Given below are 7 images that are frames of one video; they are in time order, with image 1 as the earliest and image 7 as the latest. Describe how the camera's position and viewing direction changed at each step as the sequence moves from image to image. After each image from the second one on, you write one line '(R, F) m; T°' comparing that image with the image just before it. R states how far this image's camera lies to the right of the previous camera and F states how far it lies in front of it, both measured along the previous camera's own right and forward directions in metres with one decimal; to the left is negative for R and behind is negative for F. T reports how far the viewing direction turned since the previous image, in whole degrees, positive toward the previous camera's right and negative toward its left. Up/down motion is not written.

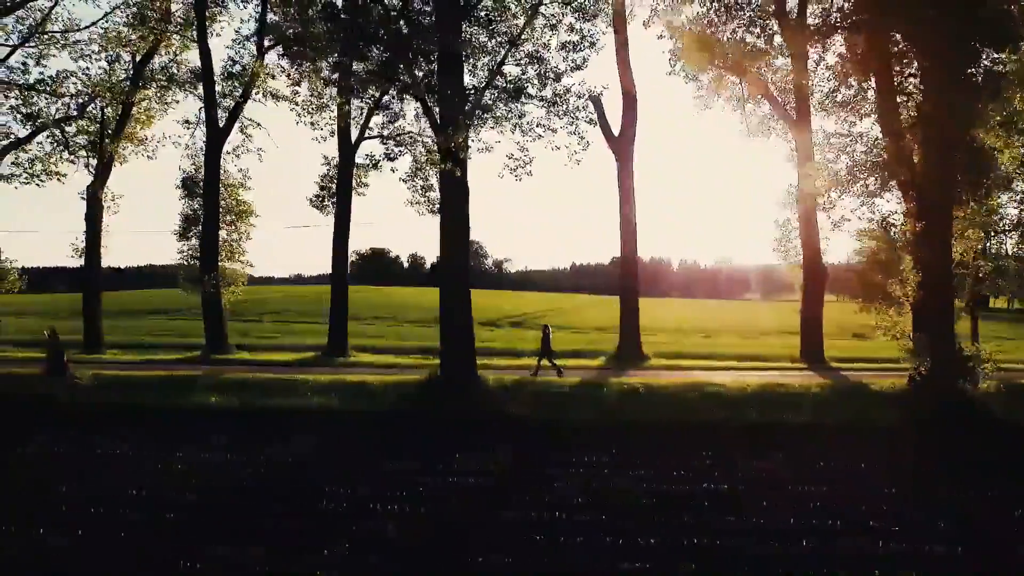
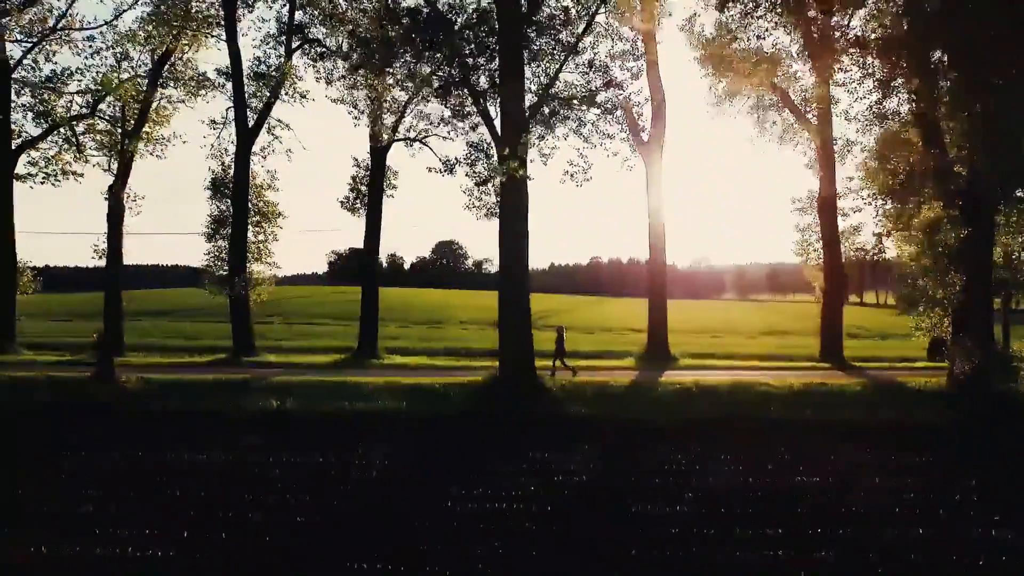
(-0.4, 0.0) m; +2°
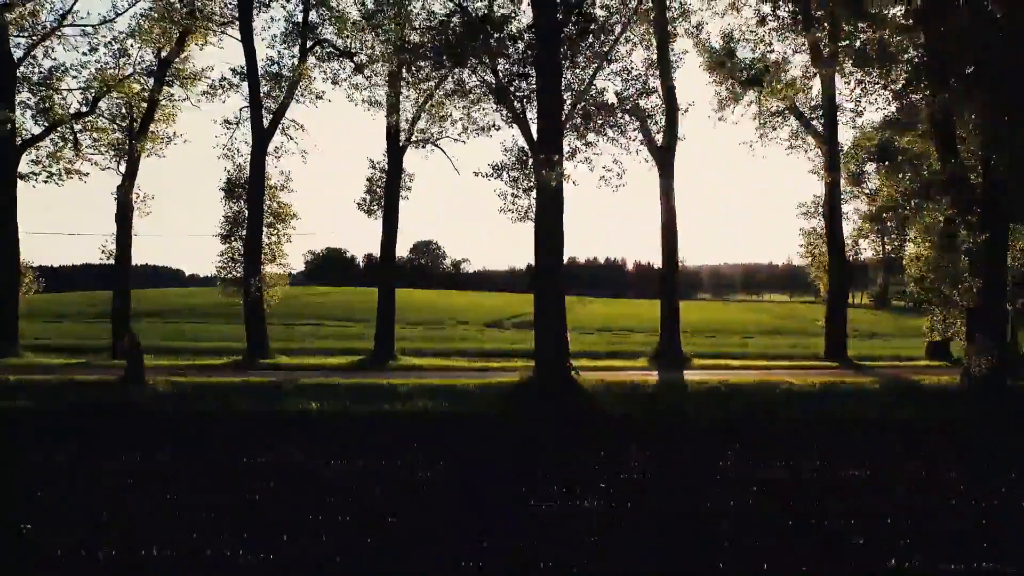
(-0.3, 0.0) m; +2°
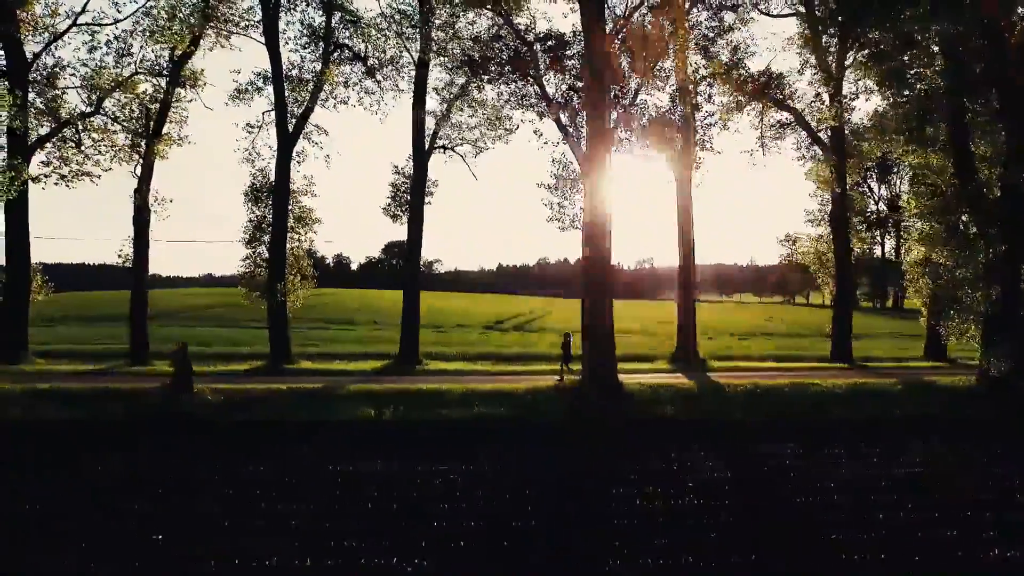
(-0.4, 0.0) m; +3°
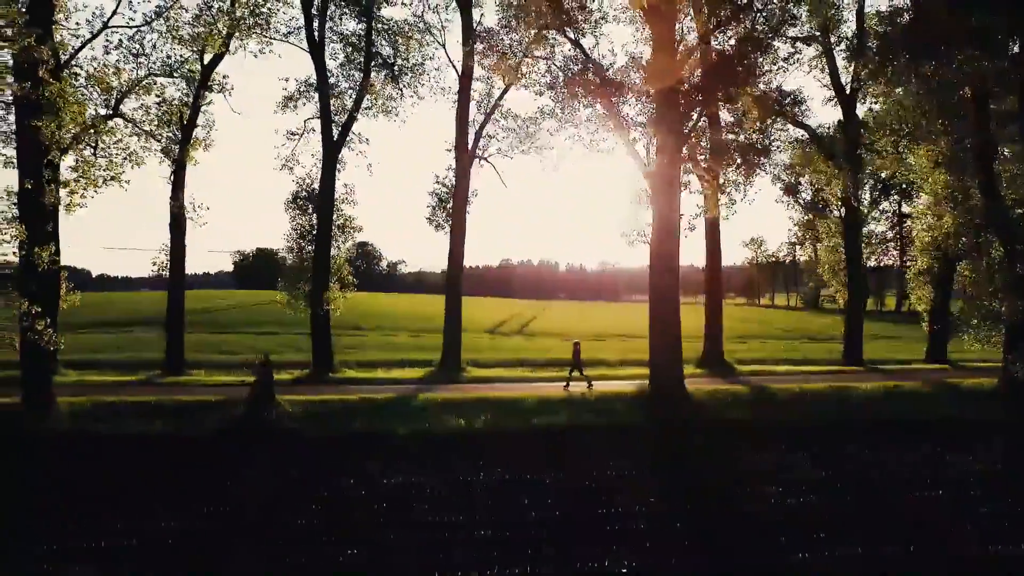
(-0.6, -0.1) m; +4°
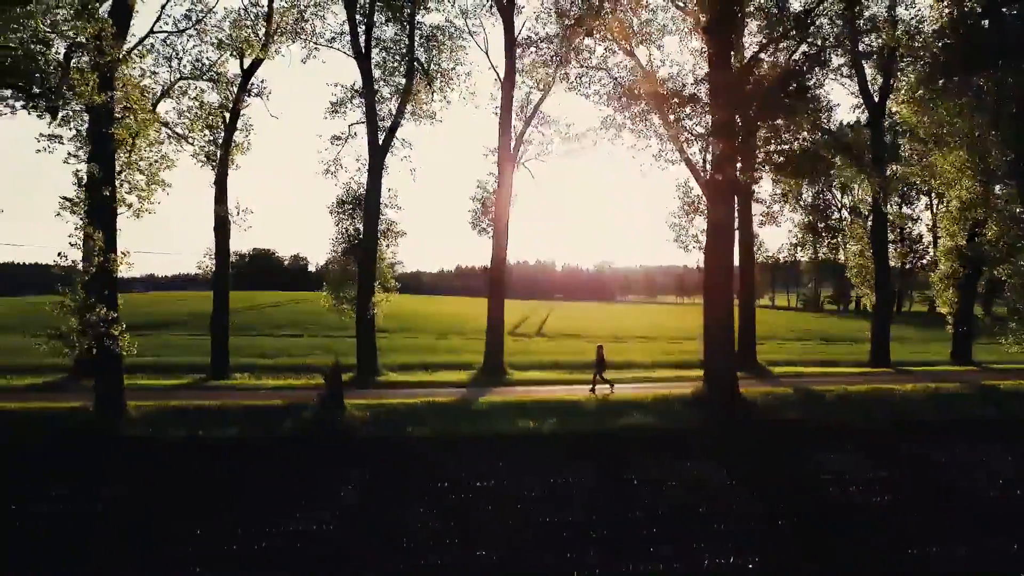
(-0.3, -0.1) m; +1°
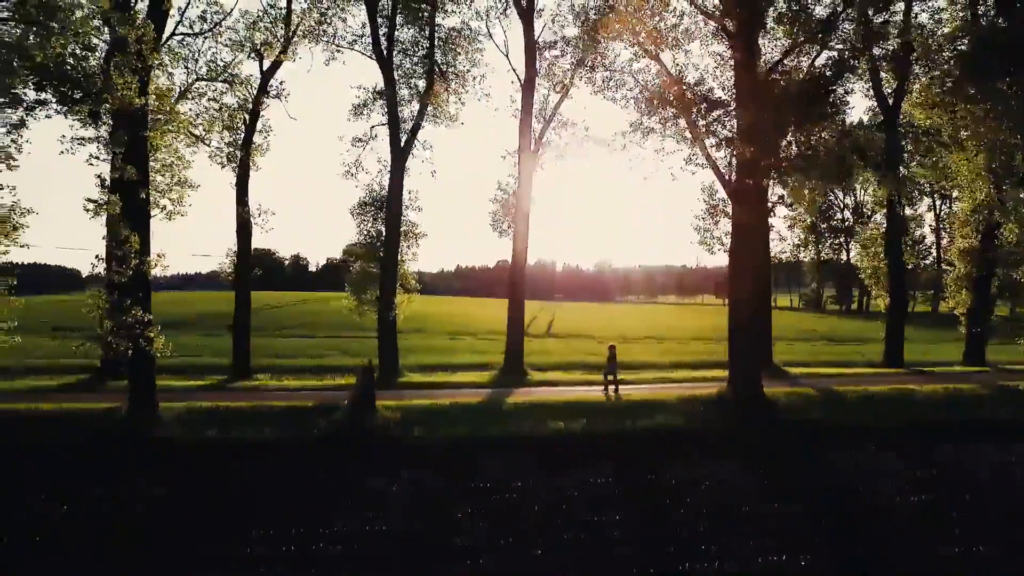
(-0.2, 0.0) m; 0°
